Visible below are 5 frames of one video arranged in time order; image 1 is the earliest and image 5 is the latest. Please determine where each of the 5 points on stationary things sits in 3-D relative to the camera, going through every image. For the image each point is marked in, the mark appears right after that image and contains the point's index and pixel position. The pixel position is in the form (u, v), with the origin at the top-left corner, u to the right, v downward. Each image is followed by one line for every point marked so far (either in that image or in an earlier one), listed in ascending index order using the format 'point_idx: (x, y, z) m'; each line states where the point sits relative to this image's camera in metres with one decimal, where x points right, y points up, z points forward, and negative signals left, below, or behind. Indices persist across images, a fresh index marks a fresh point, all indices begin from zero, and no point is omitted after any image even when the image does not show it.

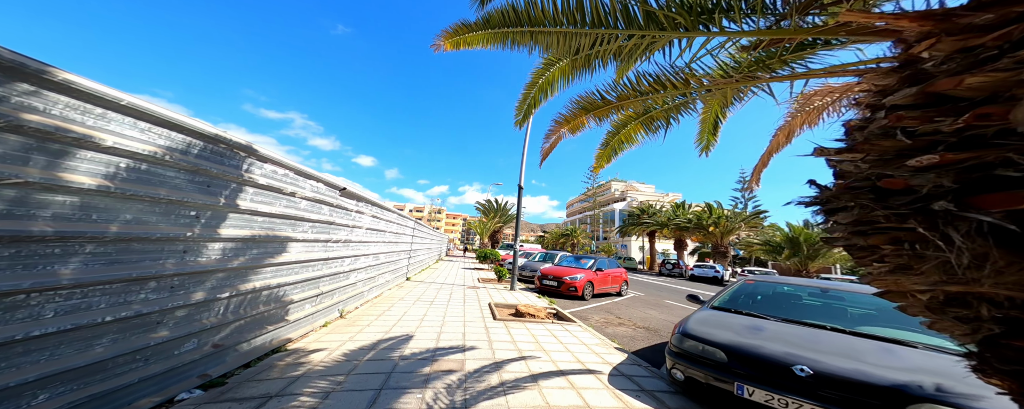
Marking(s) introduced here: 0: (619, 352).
0: (+1.2, -1.7, +3.0) m
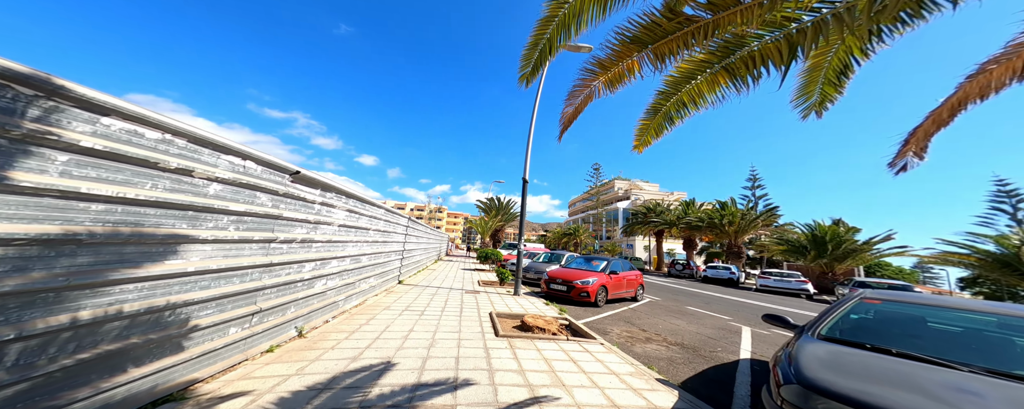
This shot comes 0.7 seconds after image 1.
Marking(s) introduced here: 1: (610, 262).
0: (+1.3, -1.6, +2.4) m
1: (+2.1, -1.2, +5.8) m
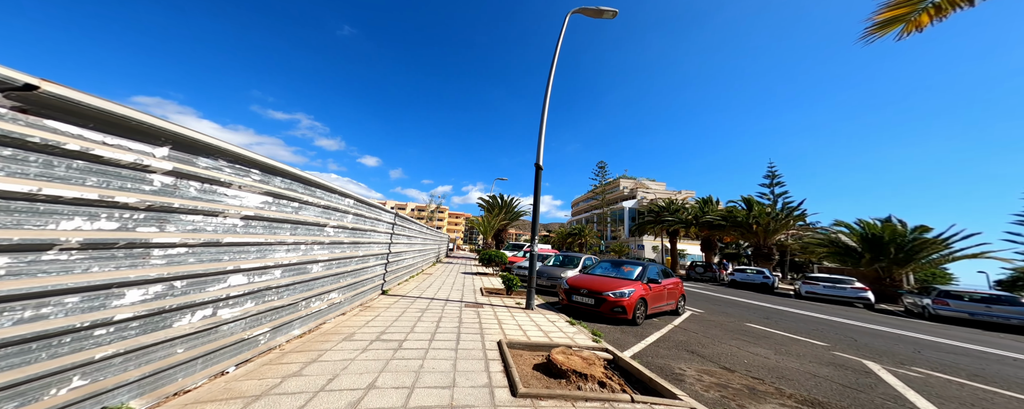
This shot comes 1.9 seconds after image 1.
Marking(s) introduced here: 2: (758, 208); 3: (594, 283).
0: (+1.4, -1.4, +1.3) m
1: (+2.3, -1.0, +4.7) m
2: (+12.3, -0.1, +13.8) m
3: (+1.3, -1.2, +4.4) m
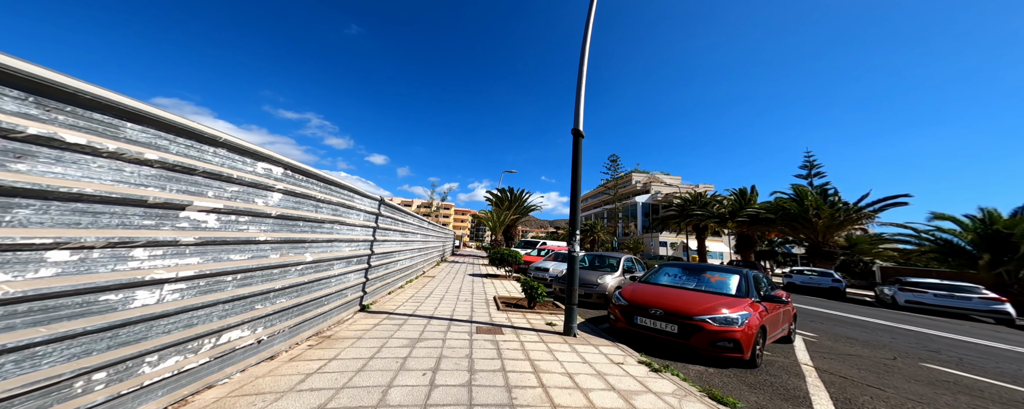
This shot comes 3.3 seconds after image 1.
0: (+1.8, -1.1, -0.2) m
1: (+2.6, -0.8, +3.1) m
2: (+12.8, +0.3, +12.0) m
3: (+1.7, -1.0, +2.9) m
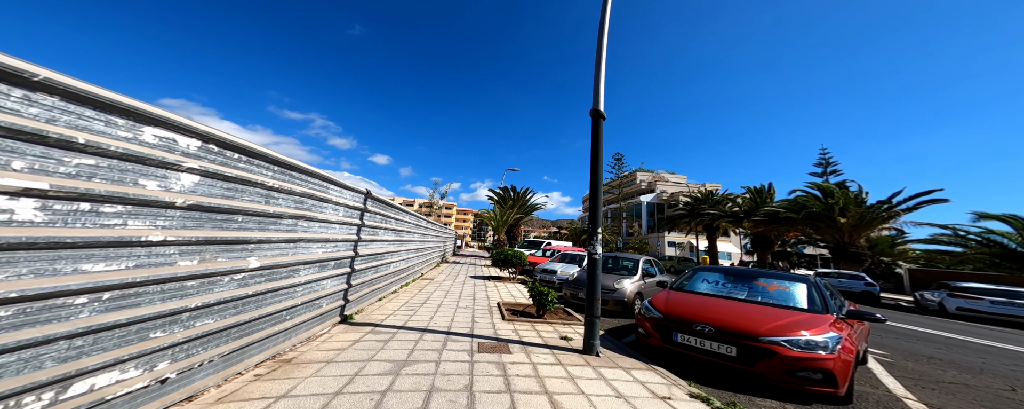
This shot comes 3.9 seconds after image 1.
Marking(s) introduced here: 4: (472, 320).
0: (+1.8, -1.0, -0.8) m
1: (+2.7, -0.7, +2.5) m
2: (+13.0, +0.4, +11.3) m
3: (+1.8, -0.9, +2.3) m
4: (-0.8, -2.3, +5.6) m
